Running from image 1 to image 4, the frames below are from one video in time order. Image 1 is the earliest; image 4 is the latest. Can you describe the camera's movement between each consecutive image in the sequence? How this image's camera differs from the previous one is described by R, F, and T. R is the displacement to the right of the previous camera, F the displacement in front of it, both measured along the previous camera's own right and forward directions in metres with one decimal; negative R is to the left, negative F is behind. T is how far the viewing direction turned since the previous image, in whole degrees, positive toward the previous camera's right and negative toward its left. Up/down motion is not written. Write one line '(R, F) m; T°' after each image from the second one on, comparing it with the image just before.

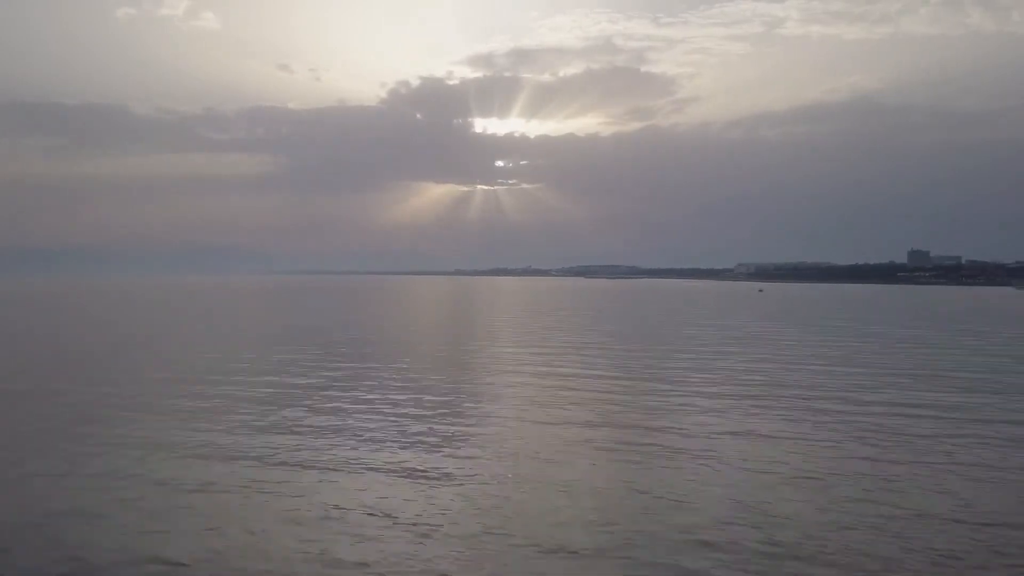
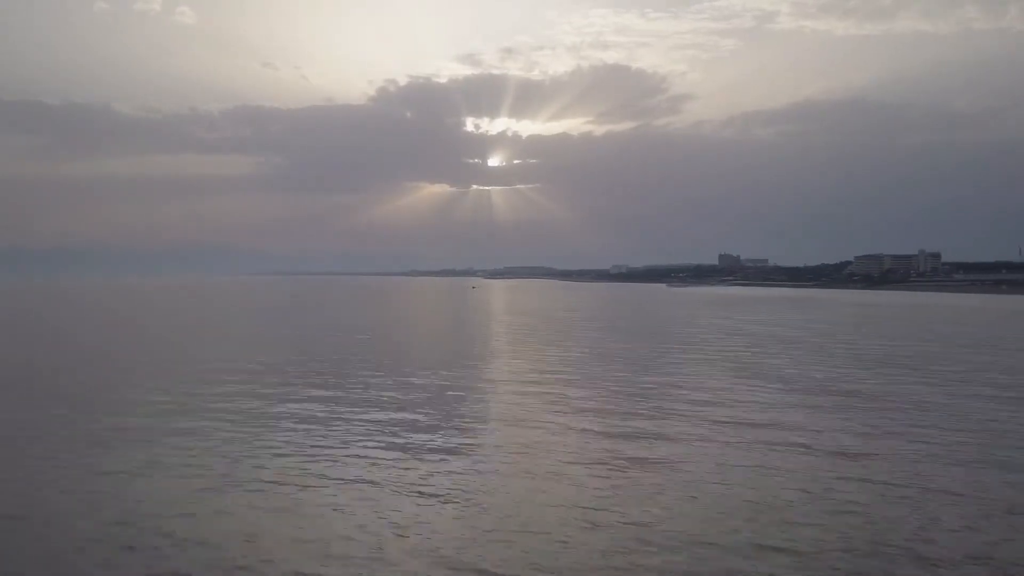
(+1.6, +6.1) m; 0°
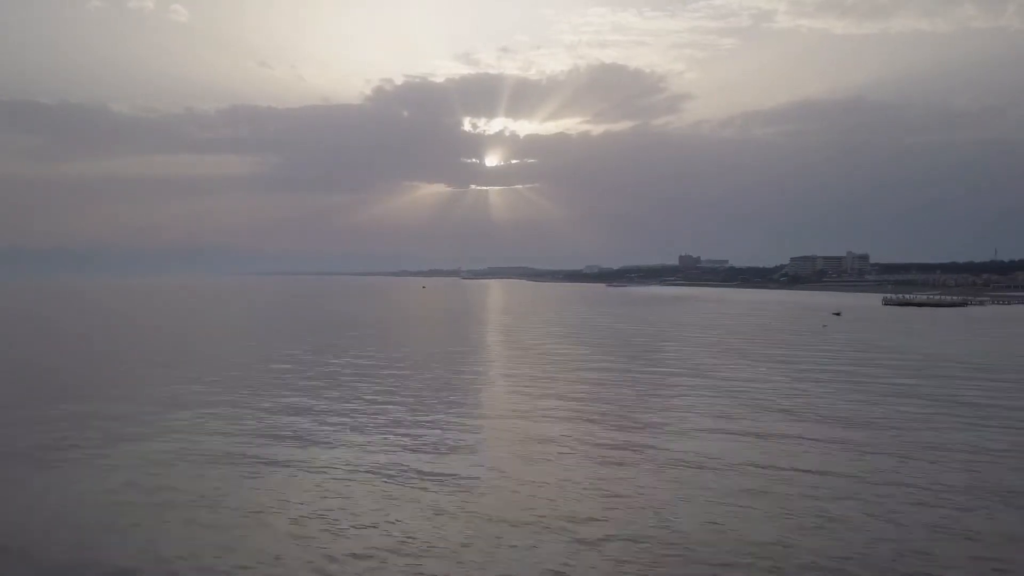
(+1.2, +1.4) m; 0°
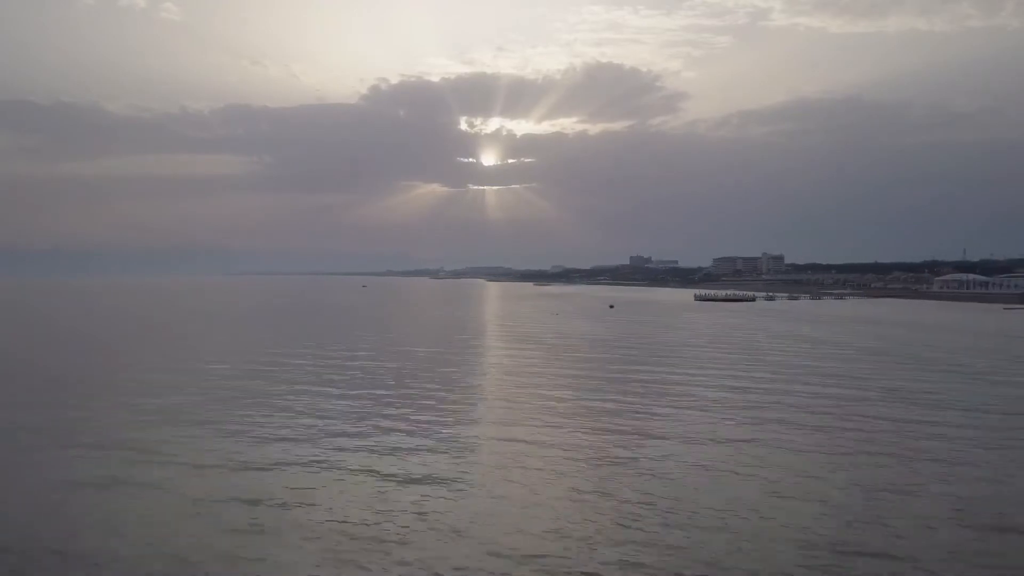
(+0.7, +1.1) m; 0°
